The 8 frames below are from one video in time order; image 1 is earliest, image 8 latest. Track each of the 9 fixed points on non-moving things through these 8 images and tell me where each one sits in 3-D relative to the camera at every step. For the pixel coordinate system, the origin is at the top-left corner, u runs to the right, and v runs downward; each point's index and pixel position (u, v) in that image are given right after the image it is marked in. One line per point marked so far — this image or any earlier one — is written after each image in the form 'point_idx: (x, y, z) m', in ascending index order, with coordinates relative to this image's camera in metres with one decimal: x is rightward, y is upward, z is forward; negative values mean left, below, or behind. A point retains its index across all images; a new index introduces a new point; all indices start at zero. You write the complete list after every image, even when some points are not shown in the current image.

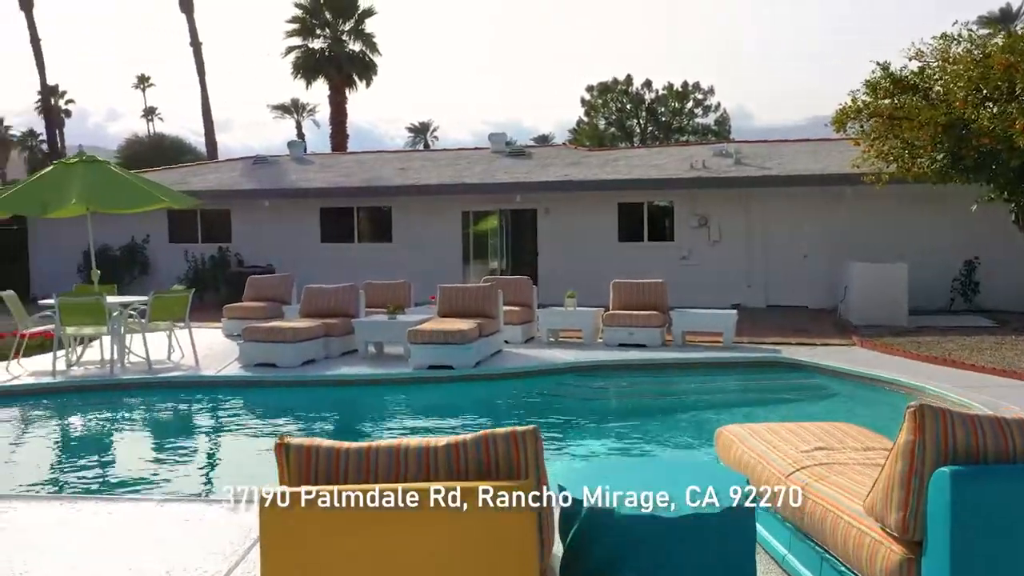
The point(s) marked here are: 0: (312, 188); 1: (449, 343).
0: (-3.8, +1.9, +16.0) m
1: (-0.6, -0.5, +8.2) m
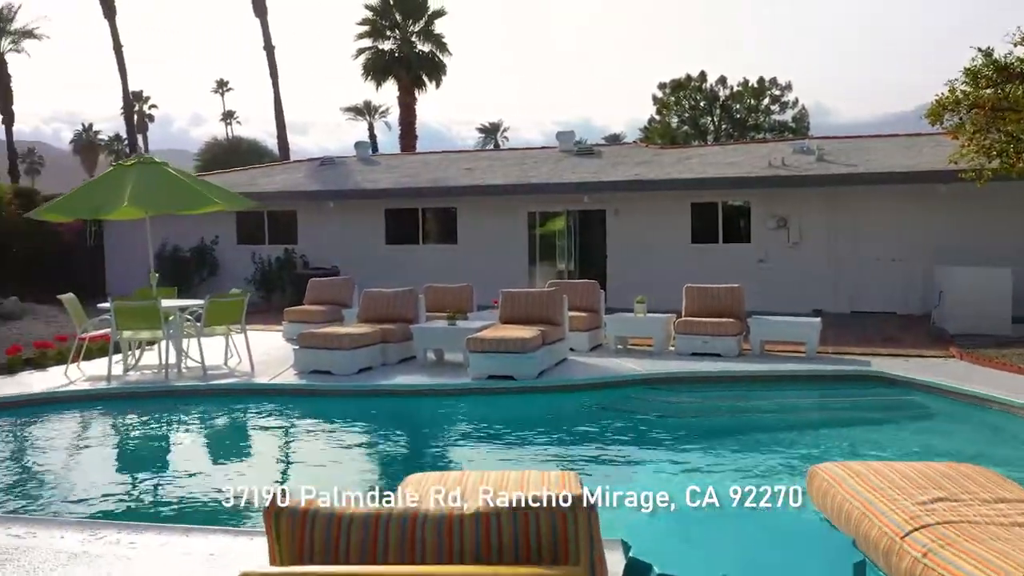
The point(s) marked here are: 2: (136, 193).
0: (-2.5, +1.9, +15.8) m
1: (0.0, -0.6, +7.8) m
2: (-3.5, +0.9, +7.8) m
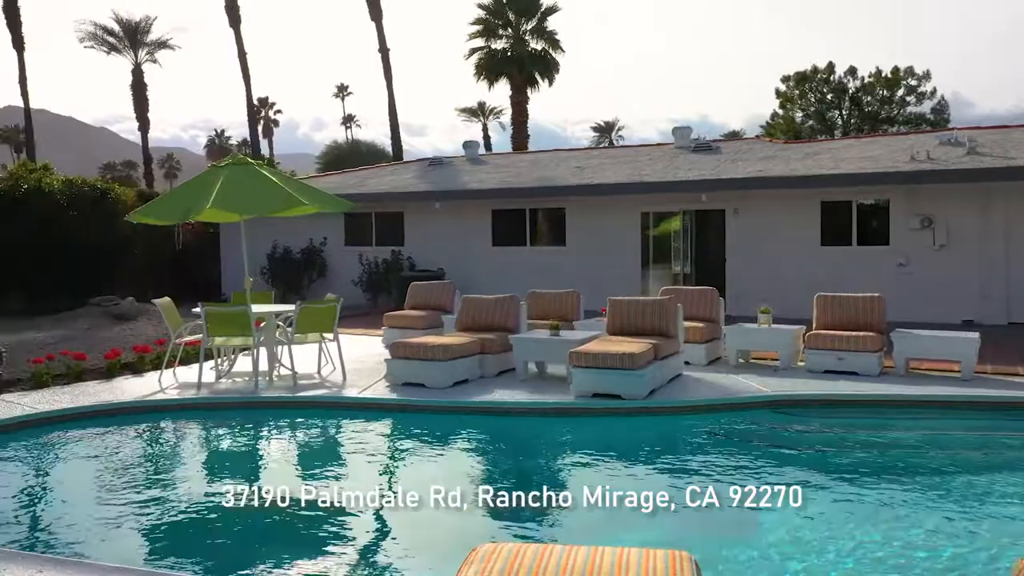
0: (-0.5, +1.8, +15.3) m
1: (+0.9, -0.7, +7.0) m
2: (-2.6, +0.8, +7.5) m
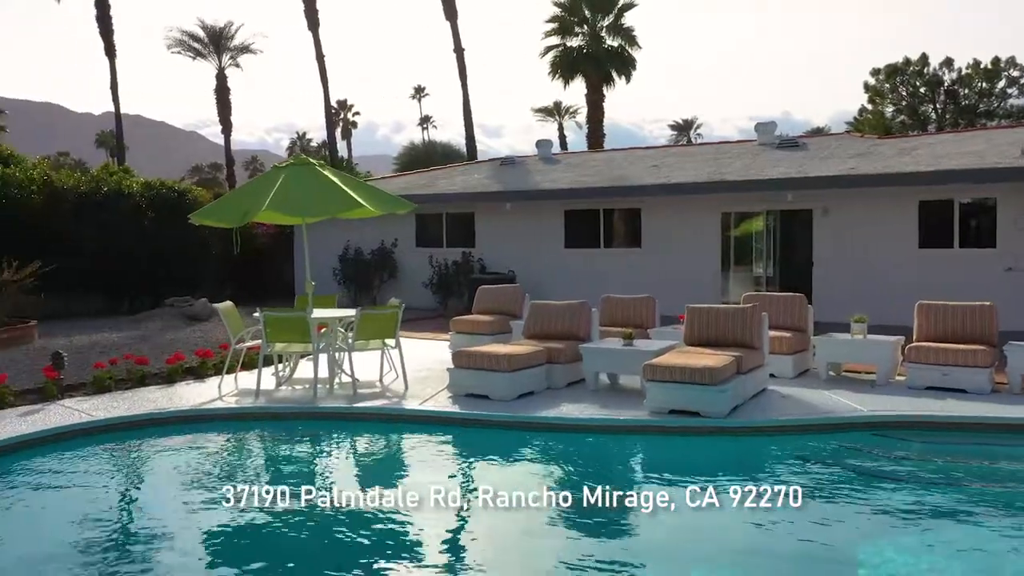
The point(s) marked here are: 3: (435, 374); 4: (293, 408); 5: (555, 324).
0: (+0.8, +1.7, +14.8) m
1: (+1.4, -0.7, +6.5) m
2: (-2.0, +0.8, +7.2) m
3: (-0.8, -0.9, +8.4) m
4: (-1.9, -1.0, +7.2) m
5: (+0.4, -0.4, +8.4) m
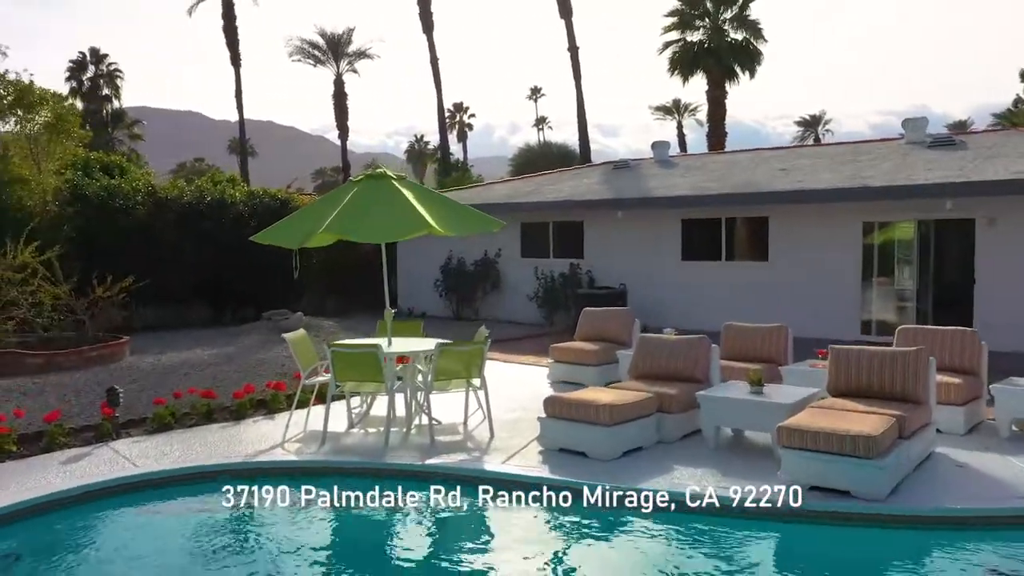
0: (+2.6, +1.5, +13.4) m
1: (+2.0, -1.0, +5.1) m
2: (-1.2, +0.5, +6.3) m
3: (+0.1, -1.1, +7.3) m
4: (-1.1, -1.3, +6.2) m
5: (+1.3, -0.6, +7.1) m
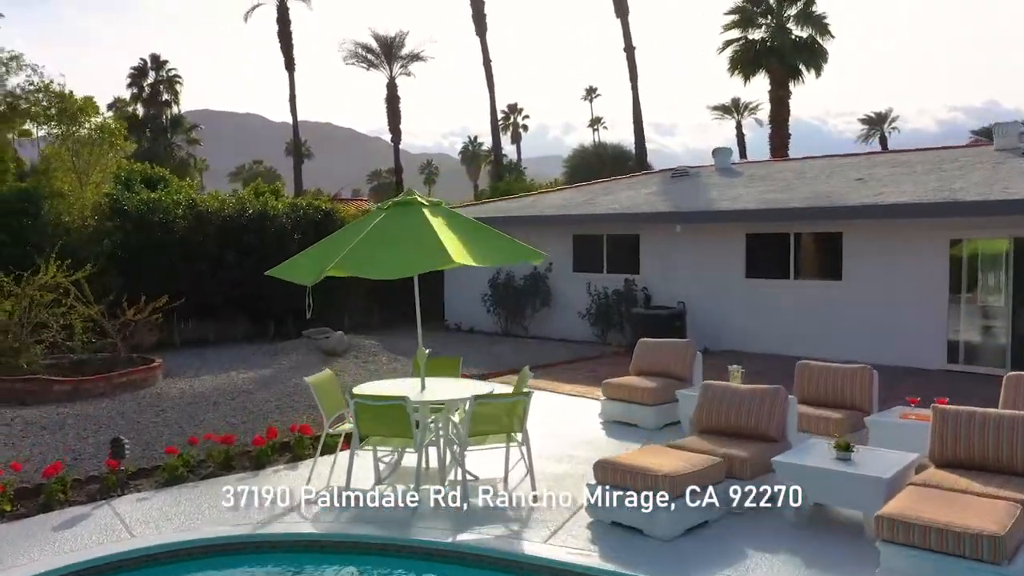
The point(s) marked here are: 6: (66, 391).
0: (+3.3, +1.2, +12.4) m
1: (+2.2, -1.3, +4.2) m
2: (-0.9, +0.2, +5.6) m
3: (+0.5, -1.4, +6.5) m
4: (-0.8, -1.6, +5.5) m
5: (+1.7, -0.9, +6.2) m
6: (-5.2, -1.2, +9.9) m
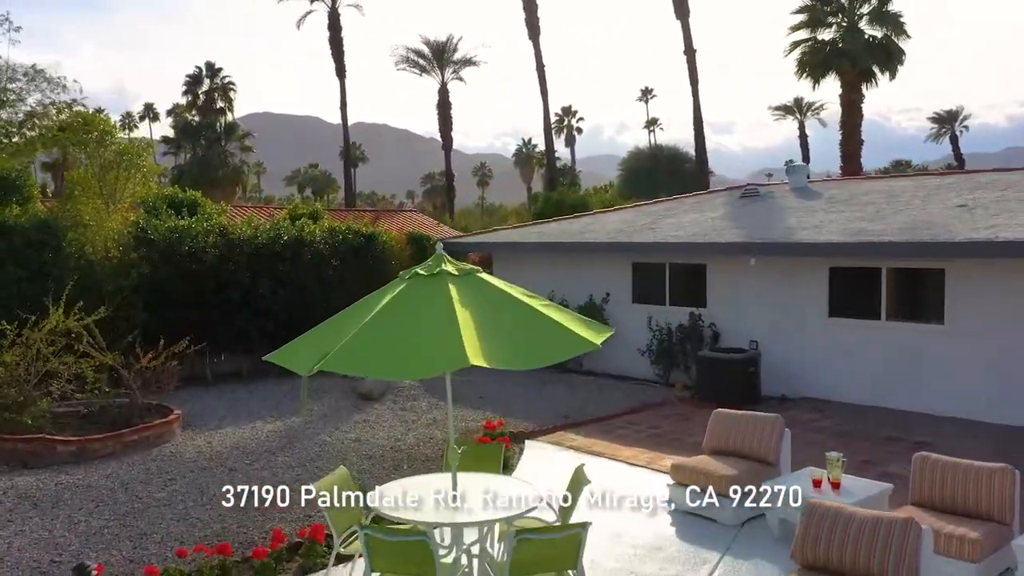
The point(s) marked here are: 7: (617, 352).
0: (+4.0, +0.6, +11.0) m
1: (+2.4, -1.9, +2.8) m
2: (-0.6, -0.3, +4.4) m
3: (+0.8, -2.0, +5.2) m
4: (-0.6, -2.1, +4.3) m
5: (+2.0, -1.5, +4.9) m
6: (-4.7, -1.8, +9.0) m
7: (+1.8, -1.1, +14.5) m
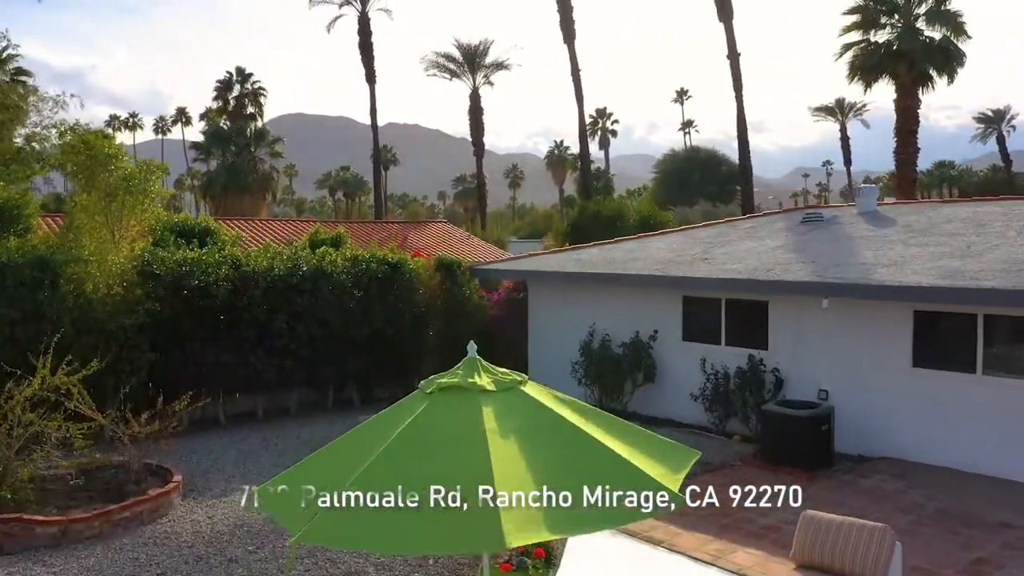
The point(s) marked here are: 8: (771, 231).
0: (+4.5, 0.0, +9.5) m
1: (+2.6, -2.5, +1.4) m
2: (-0.4, -0.9, +3.1) m
3: (+1.1, -2.5, +3.9) m
4: (-0.4, -2.7, +3.1) m
5: (+2.2, -2.1, +3.5) m
6: (-4.3, -2.3, +7.9) m
7: (+2.4, -1.7, +13.1) m
8: (+4.3, +0.9, +13.8) m
